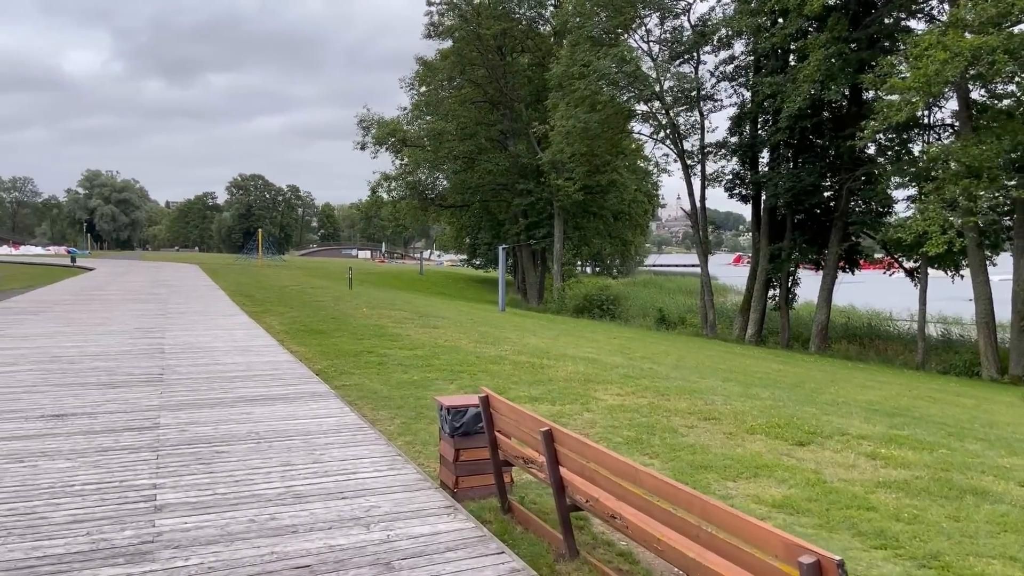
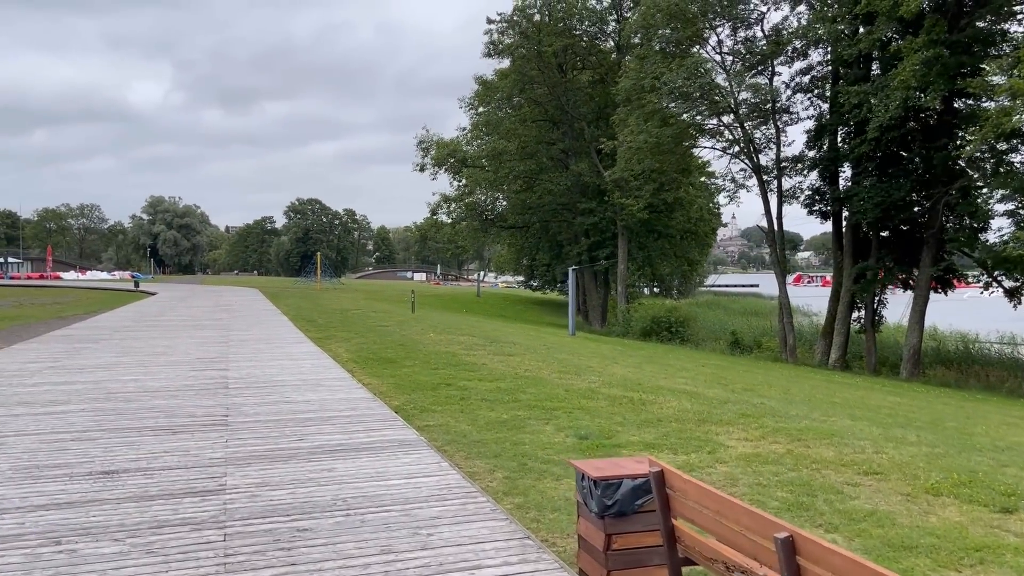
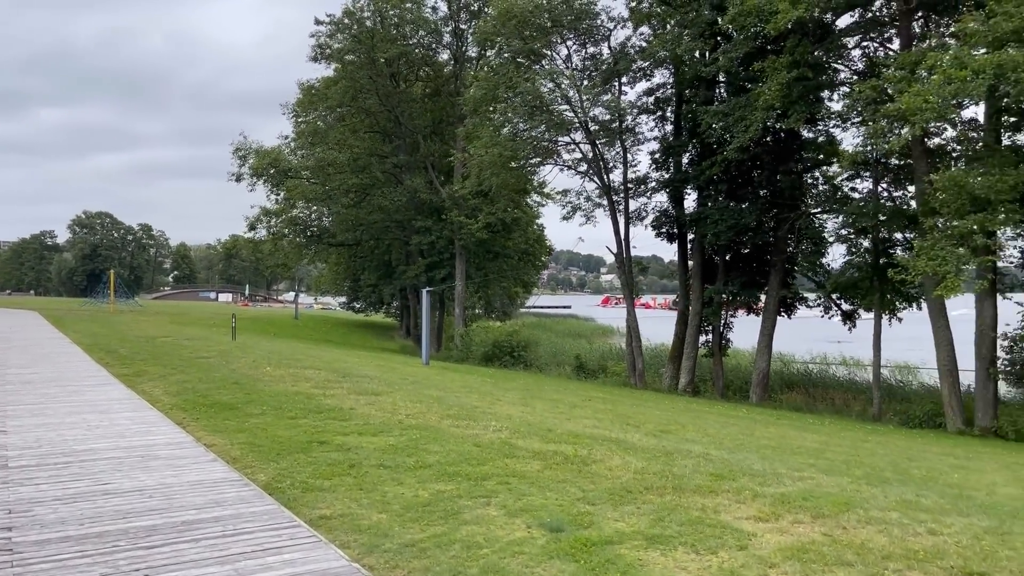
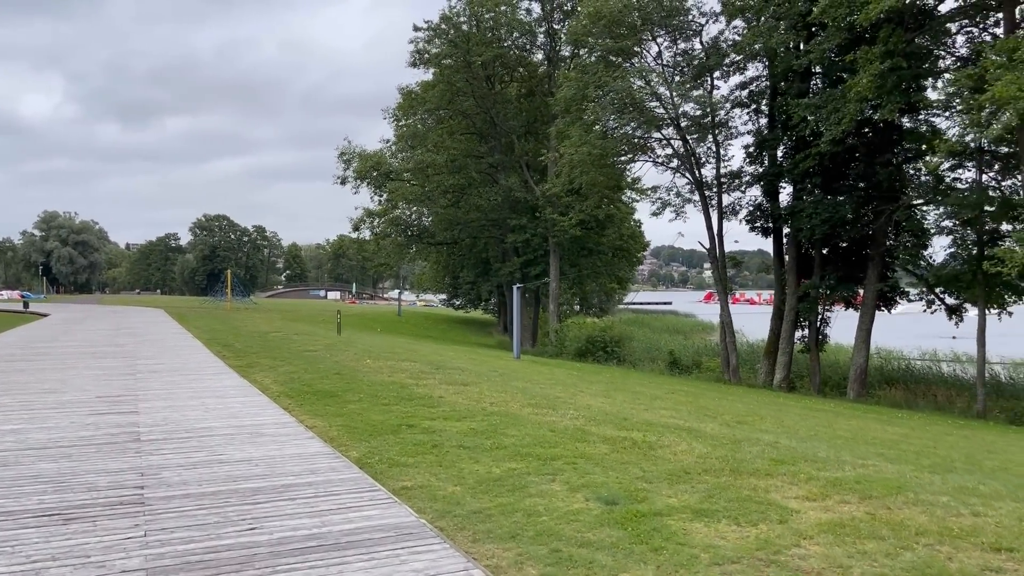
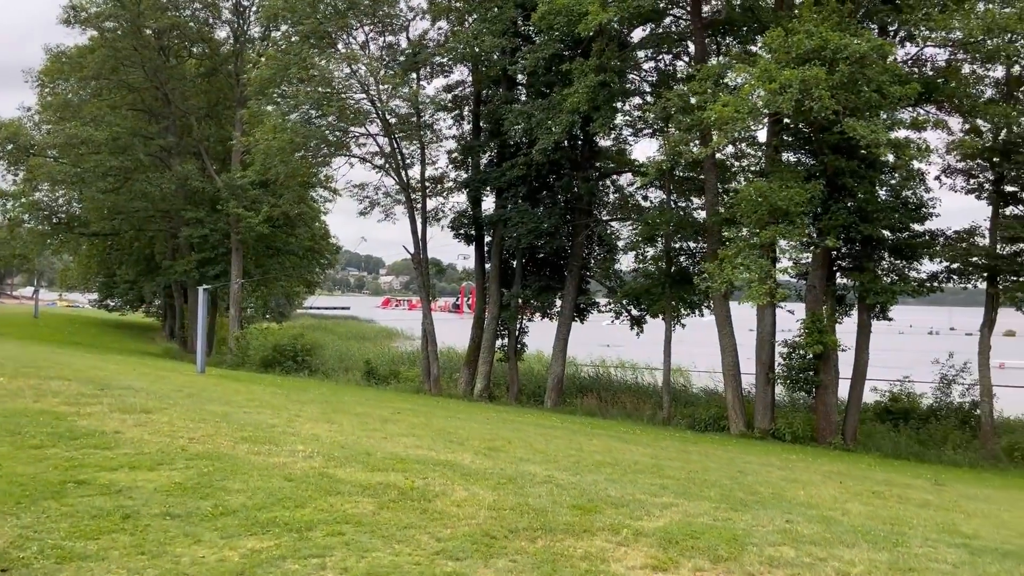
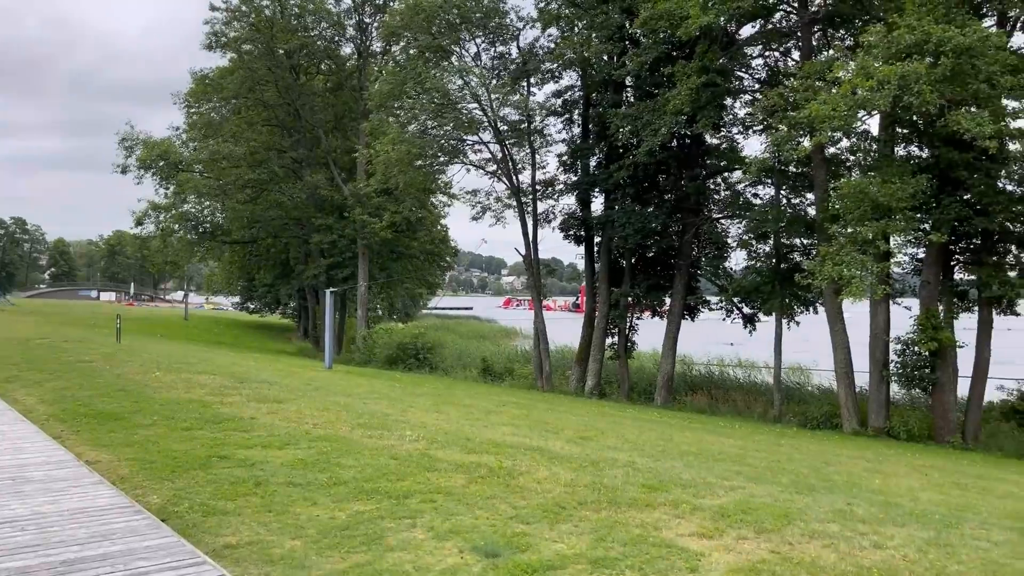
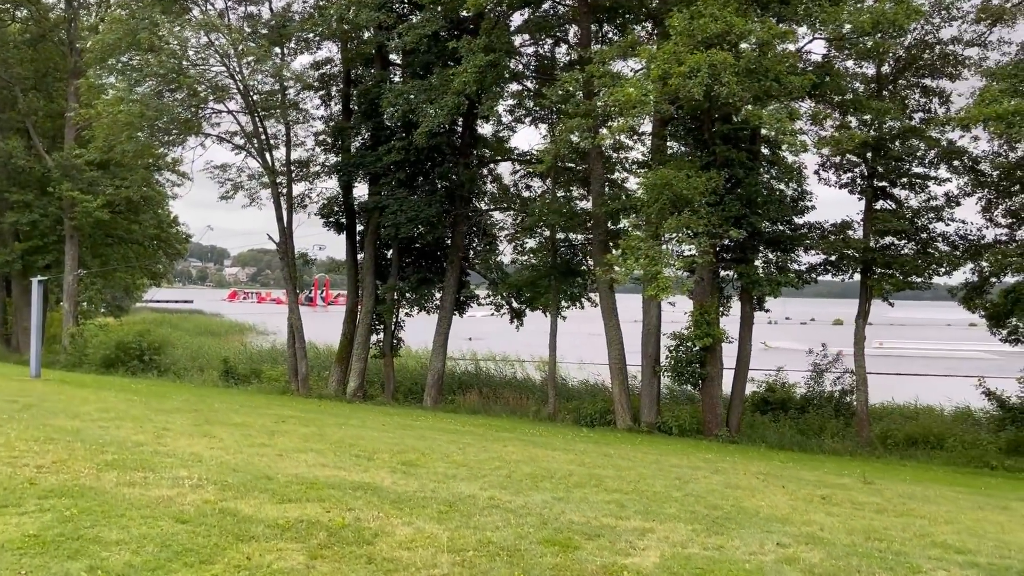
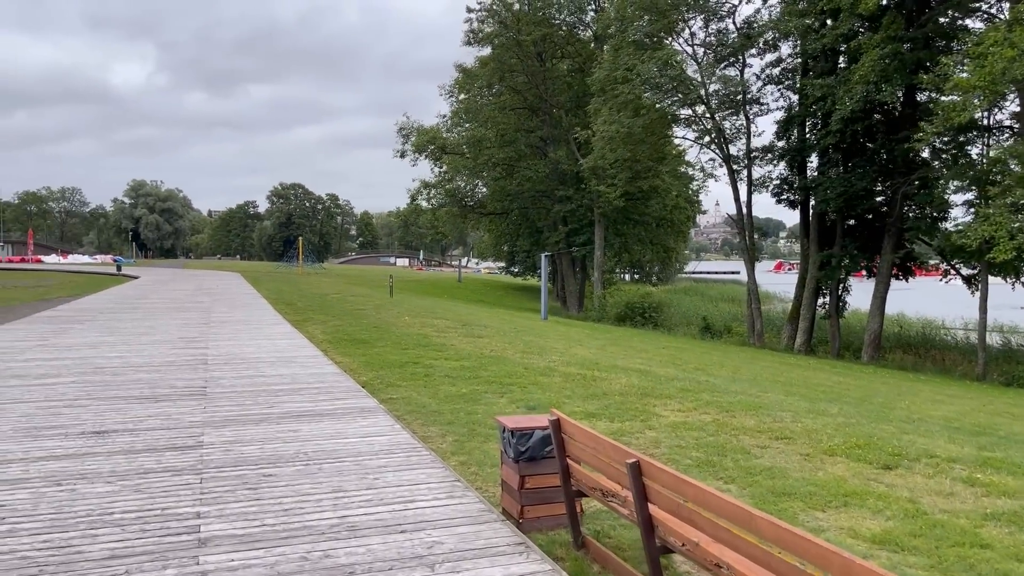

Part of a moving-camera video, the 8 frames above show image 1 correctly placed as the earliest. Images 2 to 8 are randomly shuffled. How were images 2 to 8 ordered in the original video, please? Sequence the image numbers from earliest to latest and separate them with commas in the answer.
8, 2, 4, 3, 6, 5, 7
